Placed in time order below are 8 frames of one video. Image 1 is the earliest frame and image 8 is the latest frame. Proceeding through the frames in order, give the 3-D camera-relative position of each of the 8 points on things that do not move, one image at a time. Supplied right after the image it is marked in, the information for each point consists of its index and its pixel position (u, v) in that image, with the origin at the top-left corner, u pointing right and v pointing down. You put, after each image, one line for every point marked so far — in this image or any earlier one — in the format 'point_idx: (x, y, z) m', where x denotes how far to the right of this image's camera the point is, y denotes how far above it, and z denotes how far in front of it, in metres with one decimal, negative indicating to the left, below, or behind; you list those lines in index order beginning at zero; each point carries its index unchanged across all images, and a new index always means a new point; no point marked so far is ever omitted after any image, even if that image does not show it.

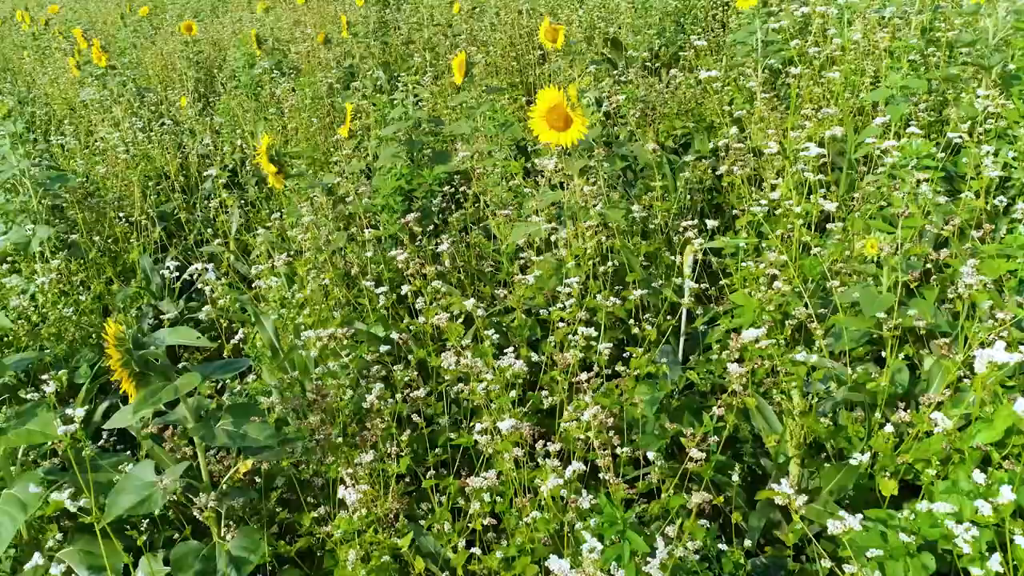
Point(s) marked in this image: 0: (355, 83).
0: (-0.9, +1.1, +5.4) m
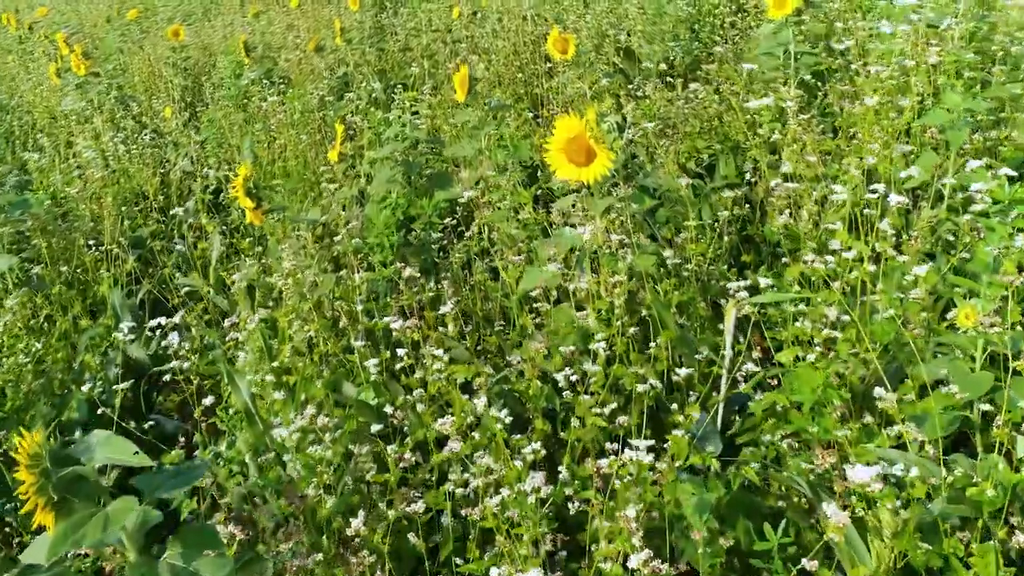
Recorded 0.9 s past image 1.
0: (-0.8, +1.0, +5.1) m
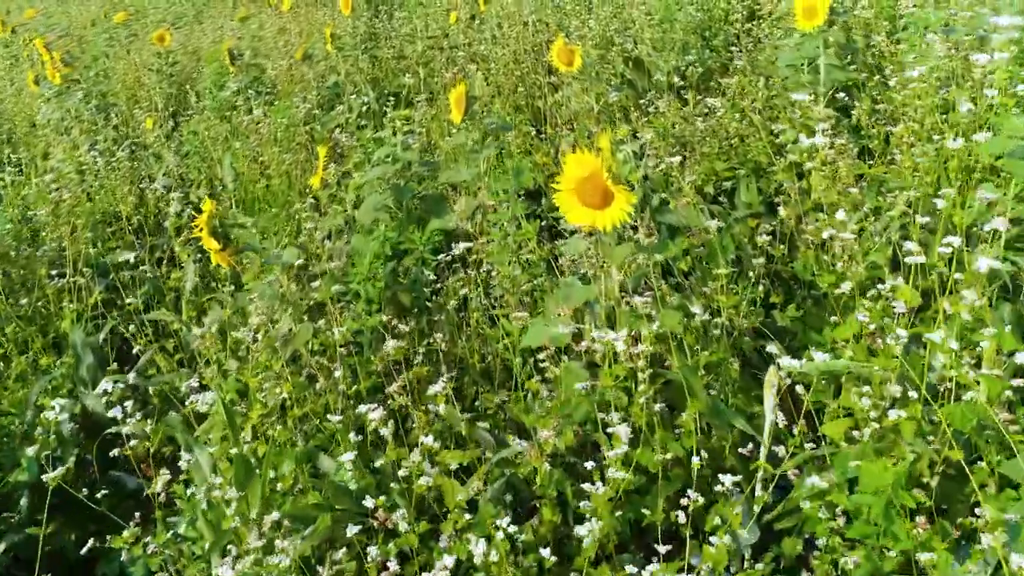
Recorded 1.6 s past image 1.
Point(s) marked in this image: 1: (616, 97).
0: (-0.8, +0.9, +4.8) m
1: (+0.4, +0.8, +3.9) m
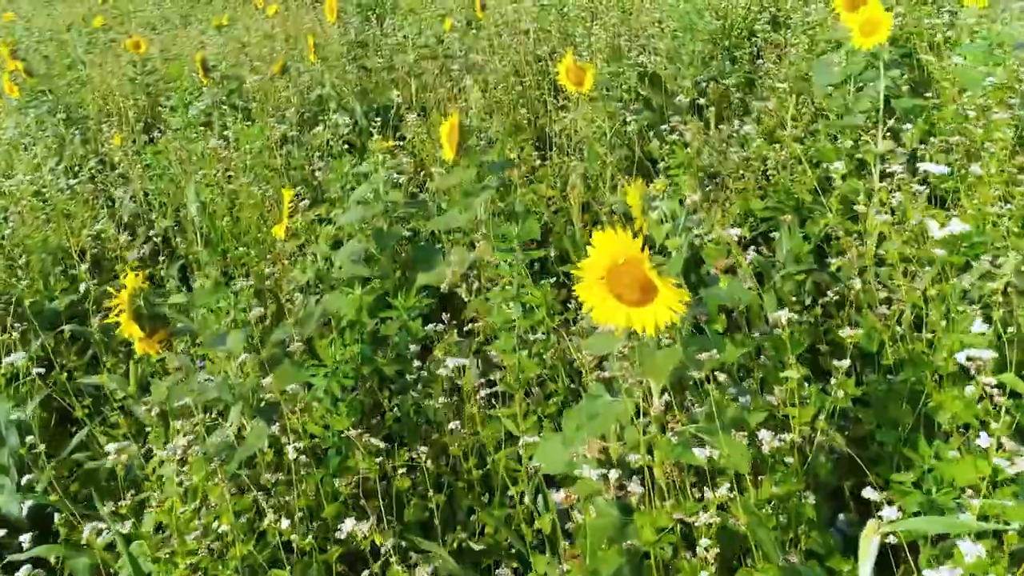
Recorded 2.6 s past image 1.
0: (-0.8, +0.7, +4.3) m
1: (+0.4, +0.6, +3.4) m
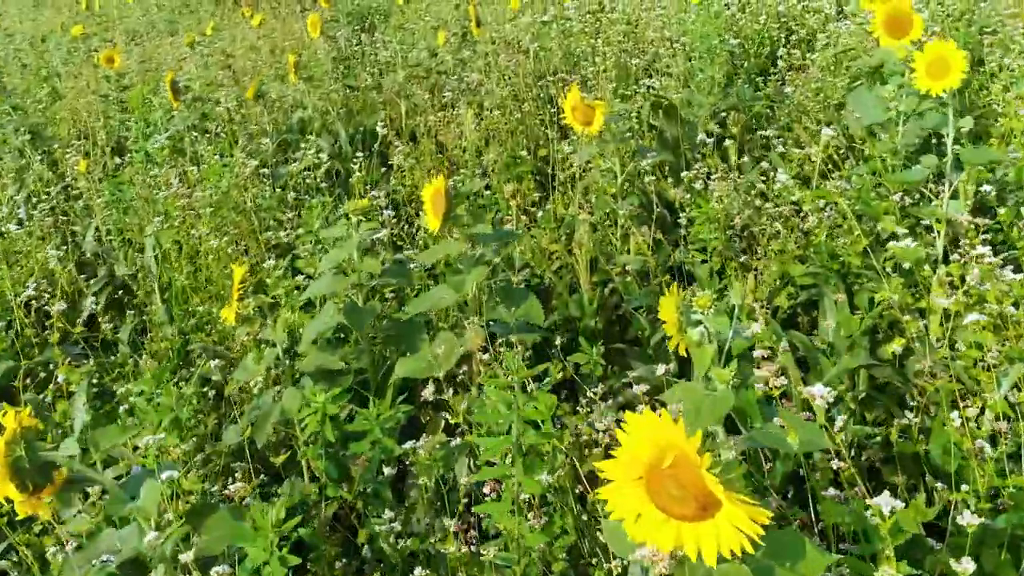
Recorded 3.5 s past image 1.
0: (-0.9, +0.5, +3.9) m
1: (+0.4, +0.4, +3.0) m
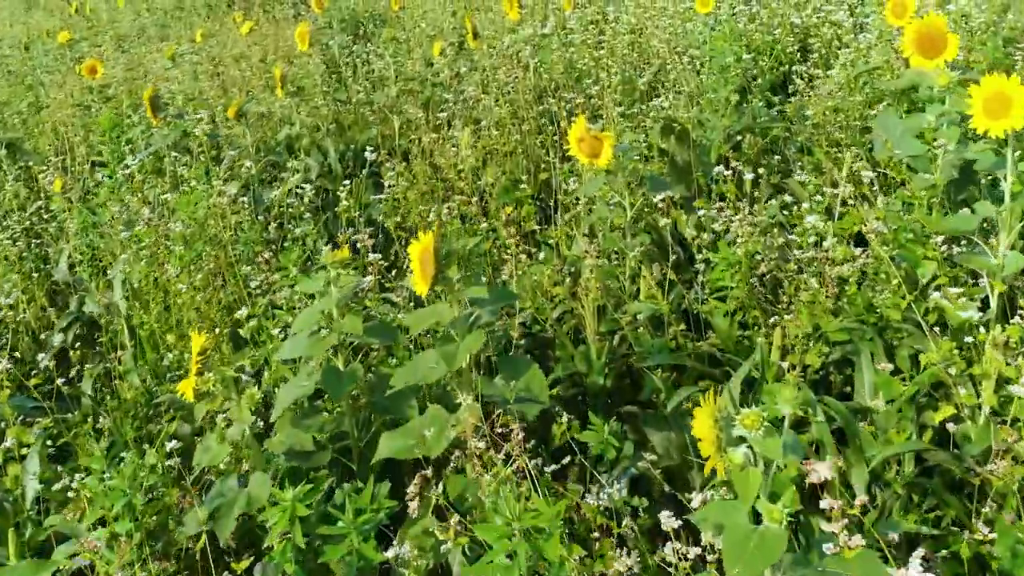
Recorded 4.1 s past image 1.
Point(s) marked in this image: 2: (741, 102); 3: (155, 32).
0: (-0.9, +0.4, +3.6) m
1: (+0.4, +0.3, +2.7) m
2: (+0.9, +0.7, +3.8) m
3: (-3.6, +2.6, +9.6) m
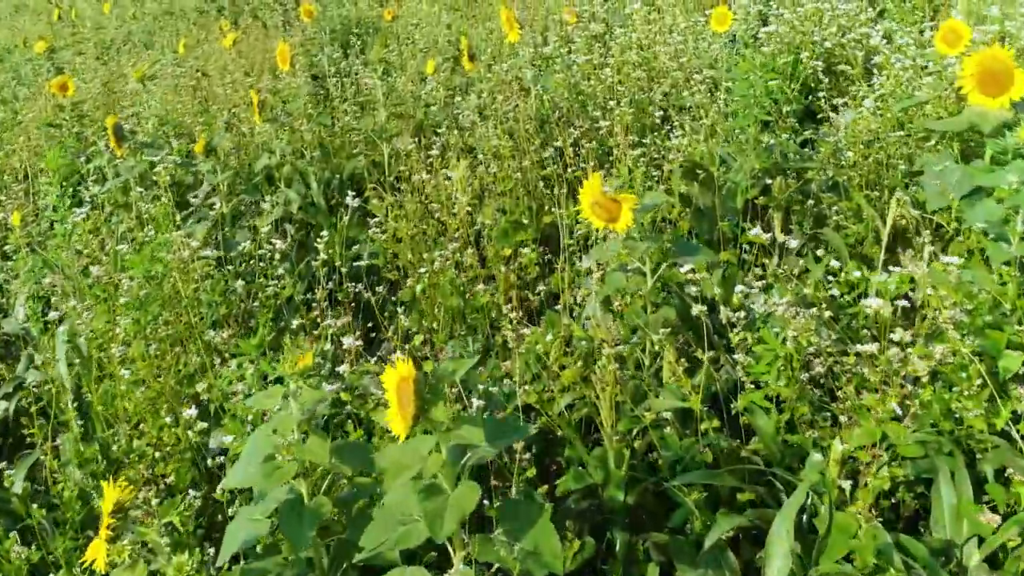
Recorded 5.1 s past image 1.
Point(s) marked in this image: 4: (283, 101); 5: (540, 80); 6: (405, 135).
0: (-0.9, +0.2, +3.2) m
1: (+0.4, +0.1, +2.3) m
2: (+0.9, +0.6, +3.4) m
3: (-3.6, +2.4, +9.2) m
4: (-1.2, +1.0, +5.0) m
5: (+0.1, +1.0, +4.3) m
6: (-0.5, +0.7, +4.3) m
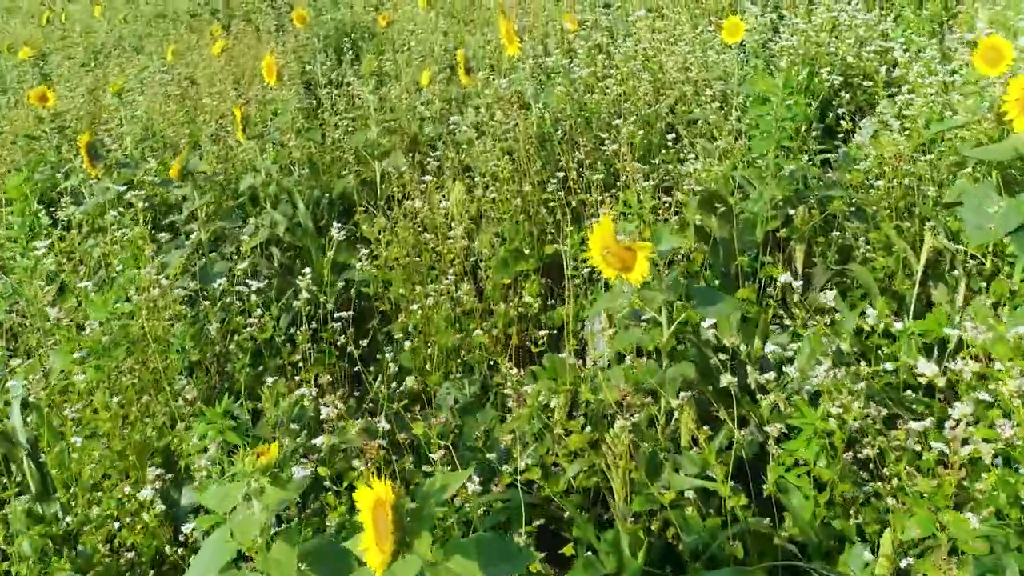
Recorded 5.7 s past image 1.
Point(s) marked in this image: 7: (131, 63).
0: (-0.9, 0.0, +3.0) m
1: (+0.4, -0.1, +2.1) m
2: (+0.9, +0.4, +3.2) m
3: (-3.6, +2.2, +8.9) m
4: (-1.2, +0.9, +4.7) m
5: (+0.1, +0.8, +4.1) m
6: (-0.5, +0.6, +4.0) m
7: (-3.2, +1.8, +8.0) m
